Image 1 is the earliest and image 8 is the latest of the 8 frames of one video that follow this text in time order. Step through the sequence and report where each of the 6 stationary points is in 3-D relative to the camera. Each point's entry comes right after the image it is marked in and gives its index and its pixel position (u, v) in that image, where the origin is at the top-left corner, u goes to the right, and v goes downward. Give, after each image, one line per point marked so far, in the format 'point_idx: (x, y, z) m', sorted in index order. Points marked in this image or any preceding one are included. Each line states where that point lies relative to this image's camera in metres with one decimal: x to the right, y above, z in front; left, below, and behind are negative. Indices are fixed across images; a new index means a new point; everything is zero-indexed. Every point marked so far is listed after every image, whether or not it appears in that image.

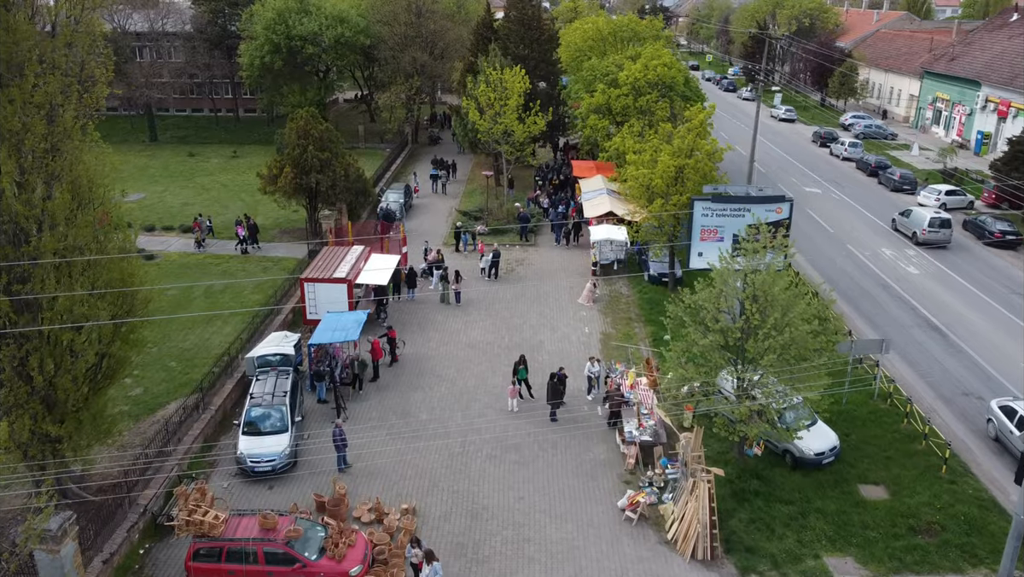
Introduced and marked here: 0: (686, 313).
0: (+3.7, -0.5, +17.5) m
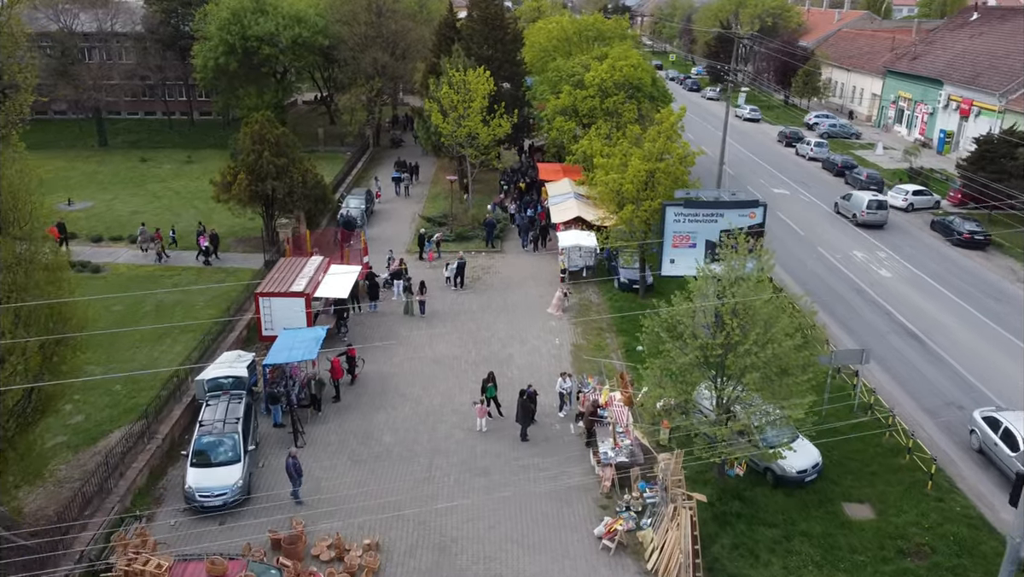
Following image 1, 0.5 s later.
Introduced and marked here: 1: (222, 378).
0: (+3.0, -0.8, +16.7) m
1: (-6.8, -2.1, +19.3) m
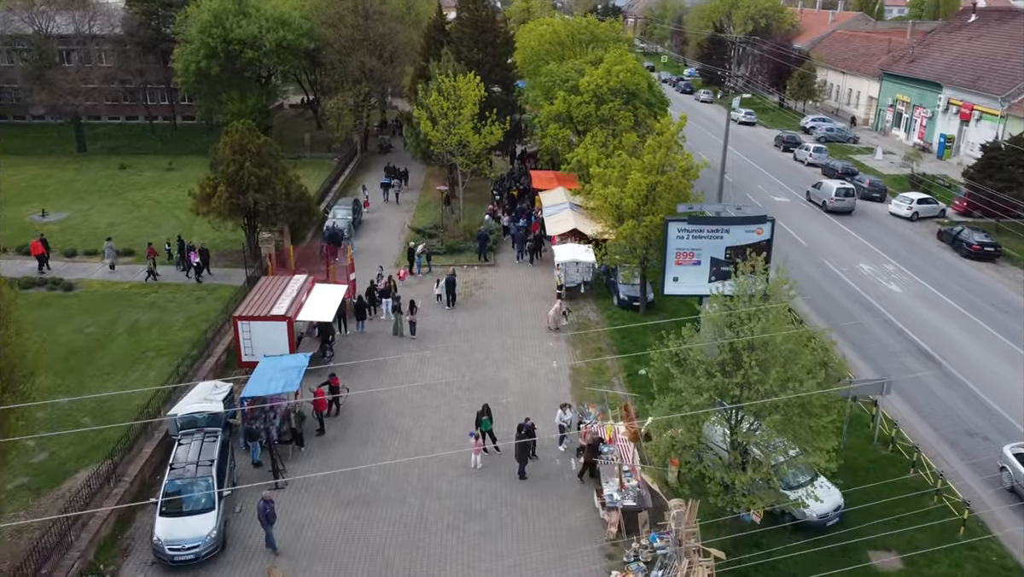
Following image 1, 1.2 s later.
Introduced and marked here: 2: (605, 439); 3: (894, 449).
0: (+3.0, -1.4, +15.4) m
1: (-6.9, -2.7, +17.9) m
2: (+2.0, -3.3, +18.0) m
3: (+8.3, -3.5, +17.8) m
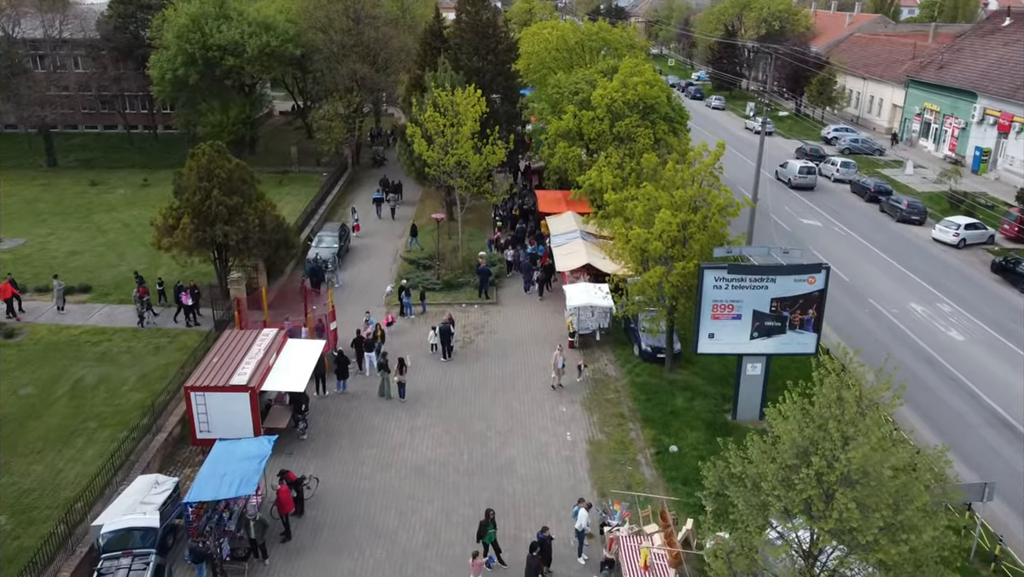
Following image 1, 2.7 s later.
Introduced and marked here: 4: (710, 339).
0: (+3.2, -2.8, +11.9) m
1: (-6.7, -4.1, +14.3) m
2: (+2.2, -4.7, +14.4) m
3: (+8.4, -4.9, +14.2) m
4: (+4.8, -1.2, +19.9) m
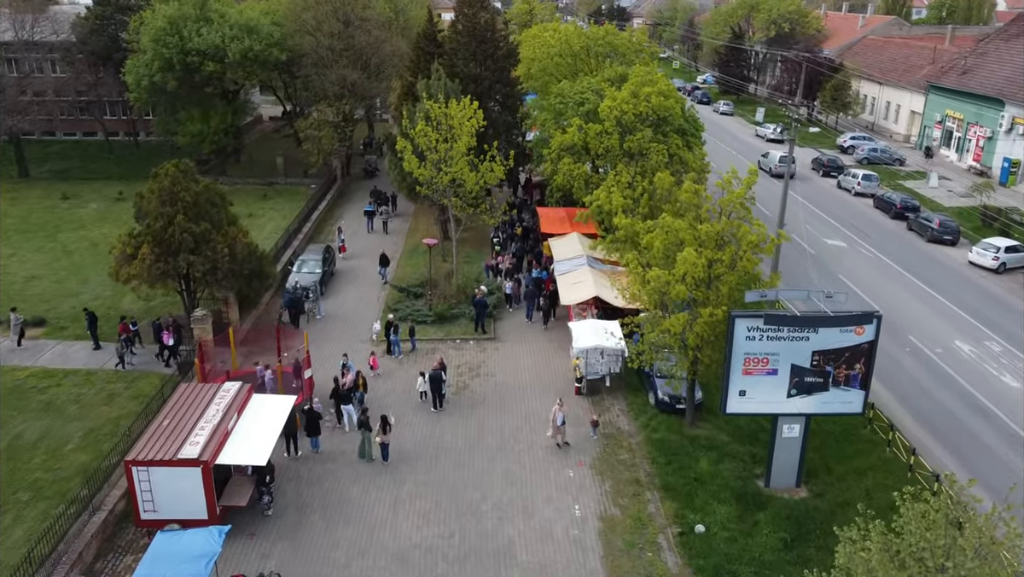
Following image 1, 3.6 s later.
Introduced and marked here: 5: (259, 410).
0: (+3.1, -3.8, +9.1) m
1: (-6.7, -5.2, +11.5) m
2: (+2.2, -5.8, +11.6) m
3: (+8.4, -5.9, +11.4) m
4: (+4.8, -2.3, +17.2) m
5: (-5.4, -2.6, +17.6) m
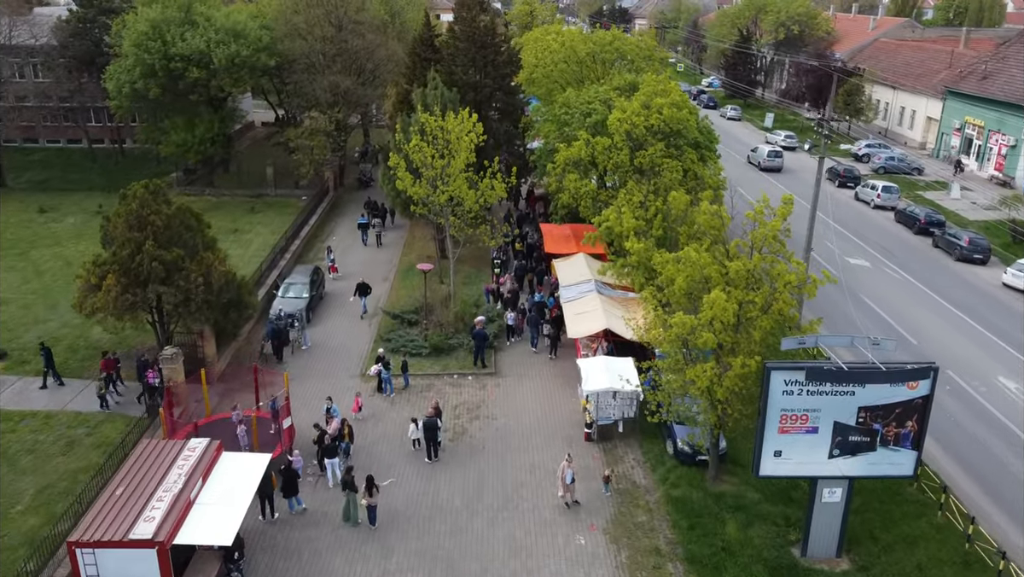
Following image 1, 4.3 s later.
0: (+3.2, -4.7, +7.0) m
1: (-6.7, -6.0, +9.5) m
2: (+2.2, -6.6, +9.5) m
3: (+8.5, -6.8, +9.4) m
4: (+4.9, -3.2, +15.1) m
5: (-5.4, -3.4, +15.5) m
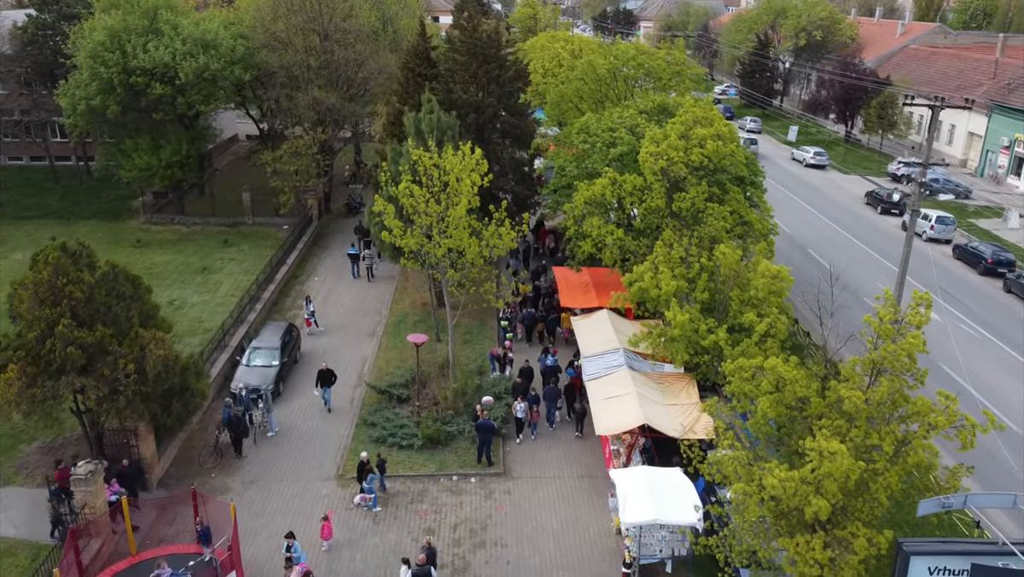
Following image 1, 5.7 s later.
0: (+3.5, -6.5, +2.5) m
1: (-6.3, -7.8, +5.0) m
2: (+2.6, -8.4, +5.1) m
3: (+8.8, -8.6, +4.9) m
4: (+5.2, -5.0, +10.6) m
5: (-5.1, -5.3, +11.0) m
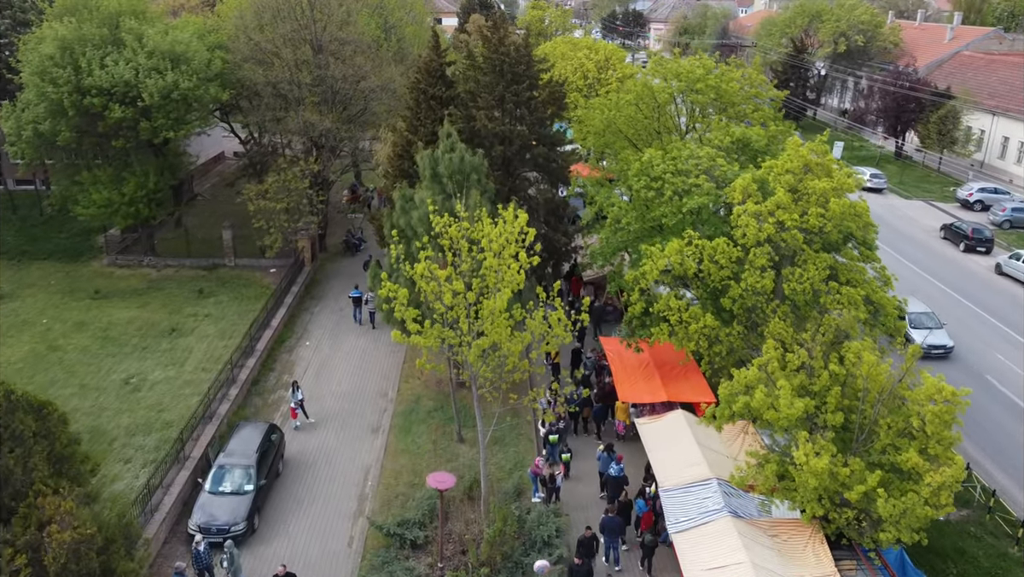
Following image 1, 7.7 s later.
0: (+4.6, -8.6, -2.9) m
1: (-5.3, -9.9, -0.5) m
2: (+3.6, -10.5, -0.4) m
3: (+9.9, -10.7, -0.6) m
4: (+6.2, -7.1, +5.2) m
5: (-4.0, -7.4, +5.5) m
